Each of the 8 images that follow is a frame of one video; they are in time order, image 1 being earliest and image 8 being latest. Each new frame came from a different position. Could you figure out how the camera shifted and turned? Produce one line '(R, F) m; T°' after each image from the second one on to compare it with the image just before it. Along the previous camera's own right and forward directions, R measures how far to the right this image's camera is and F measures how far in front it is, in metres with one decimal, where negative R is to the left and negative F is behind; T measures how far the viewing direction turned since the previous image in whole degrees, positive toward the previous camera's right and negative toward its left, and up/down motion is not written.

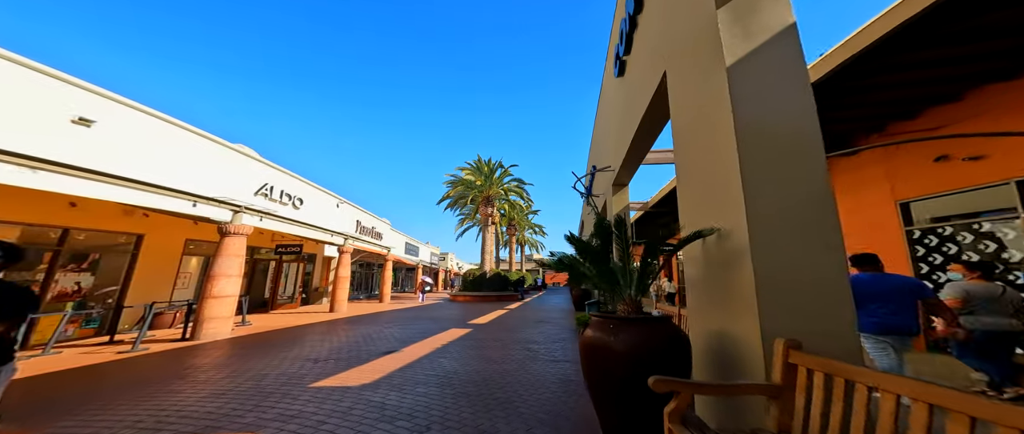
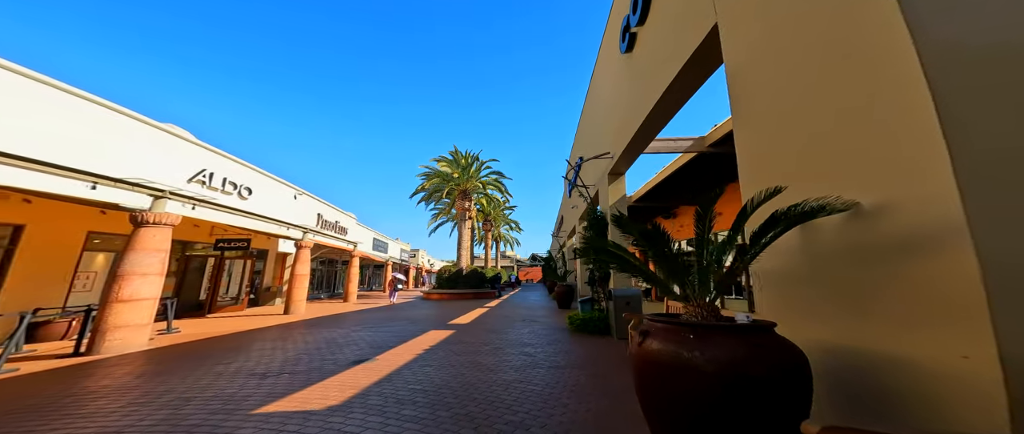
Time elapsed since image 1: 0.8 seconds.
(-0.4, +0.7) m; +5°
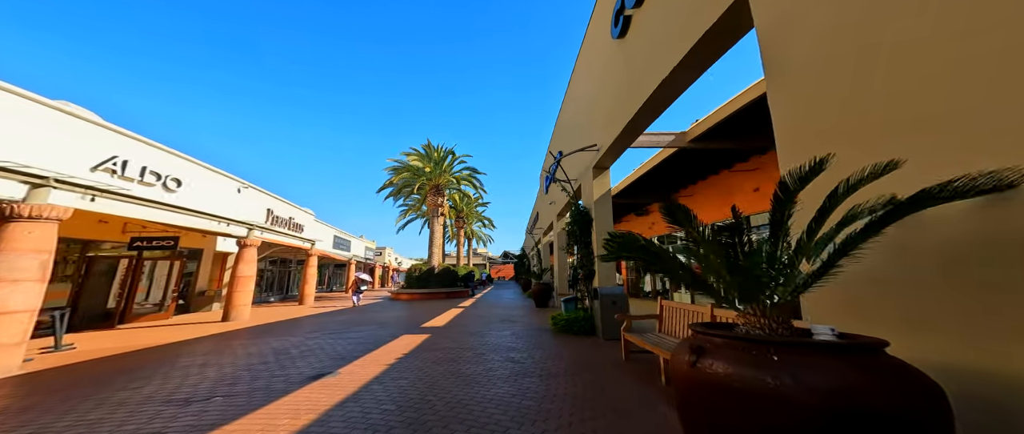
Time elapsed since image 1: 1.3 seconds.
(-0.2, +0.5) m; +5°
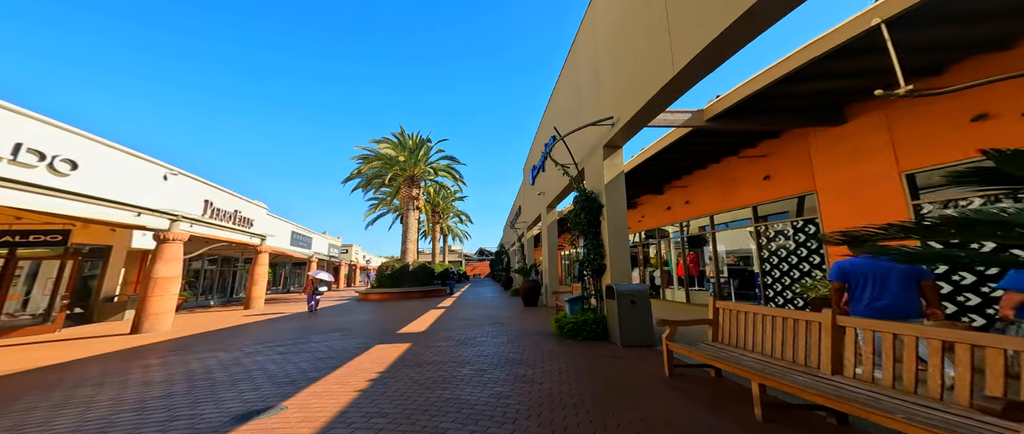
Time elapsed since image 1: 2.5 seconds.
(-0.4, +1.2) m; +5°
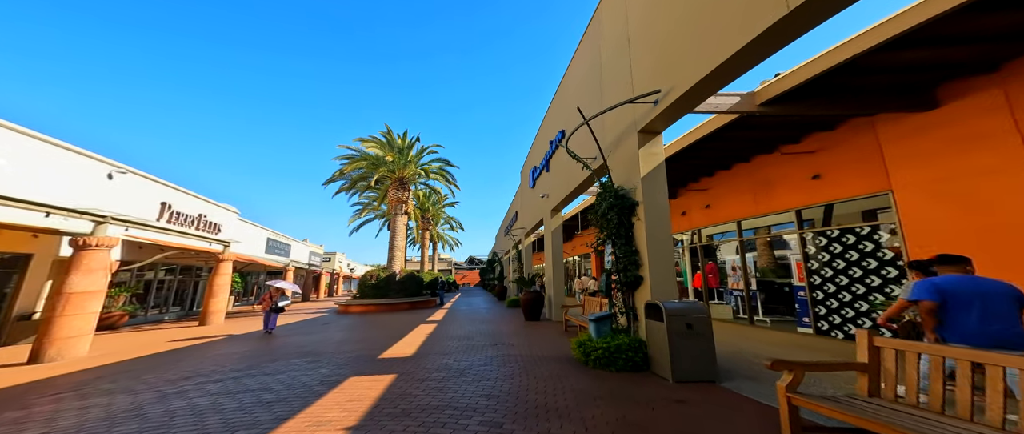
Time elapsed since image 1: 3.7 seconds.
(-0.4, +1.3) m; +2°
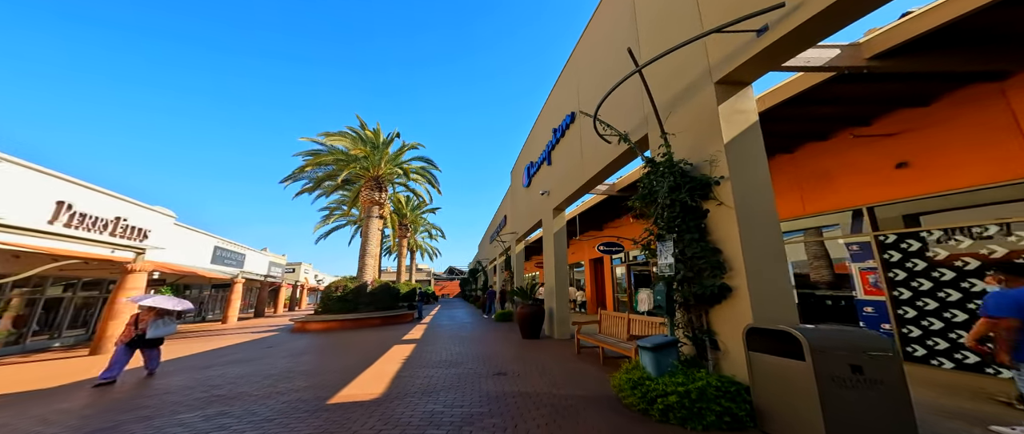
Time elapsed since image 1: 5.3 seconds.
(-0.5, +1.7) m; +3°
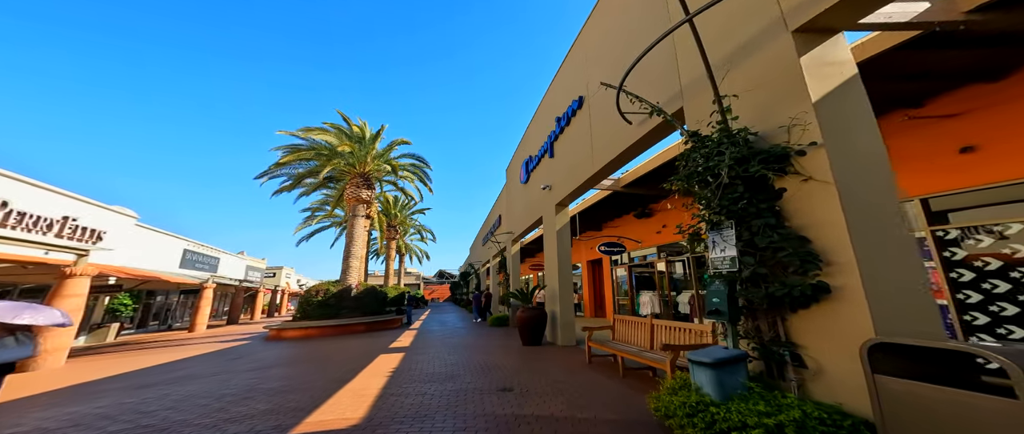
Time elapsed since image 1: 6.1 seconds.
(-0.3, +0.9) m; +2°
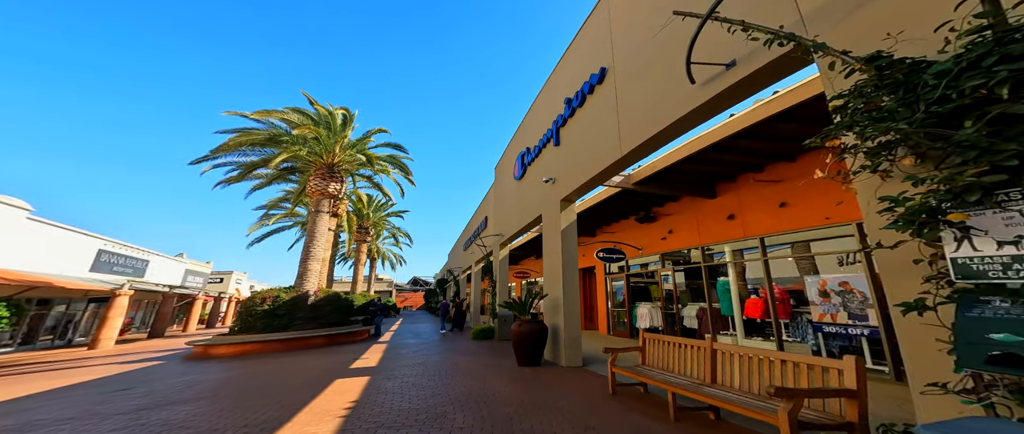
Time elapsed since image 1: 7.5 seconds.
(-0.7, +1.8) m; +4°
